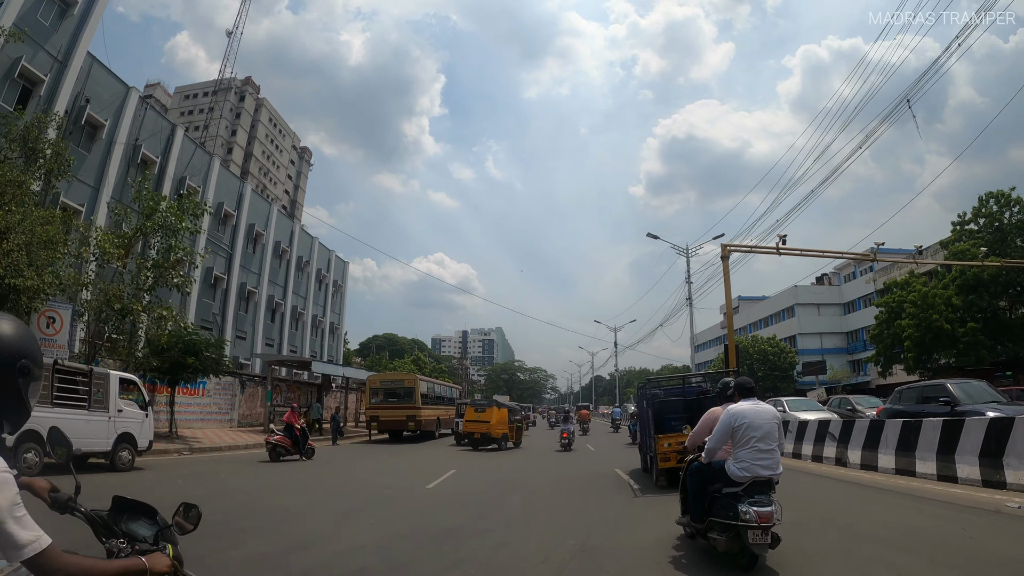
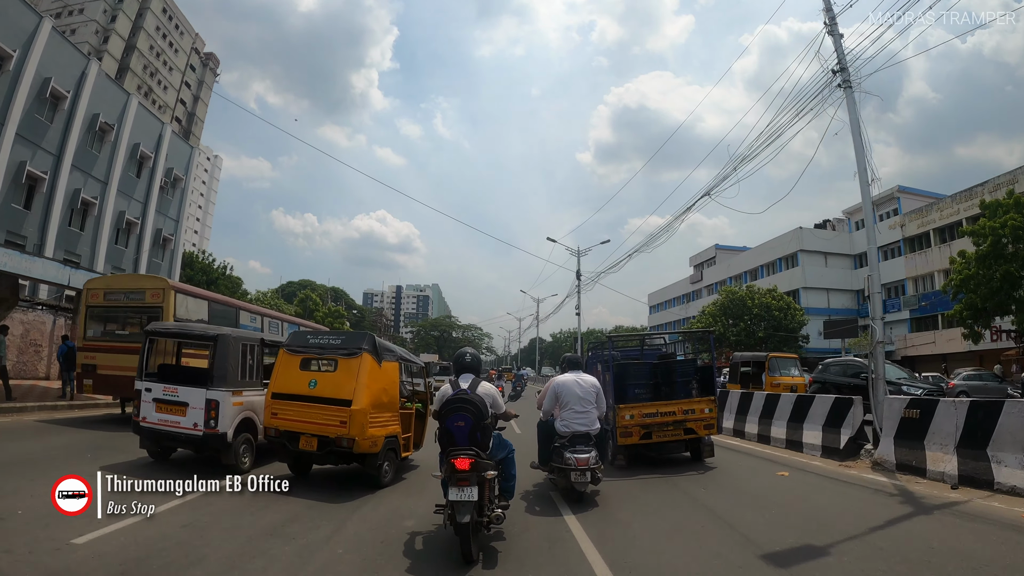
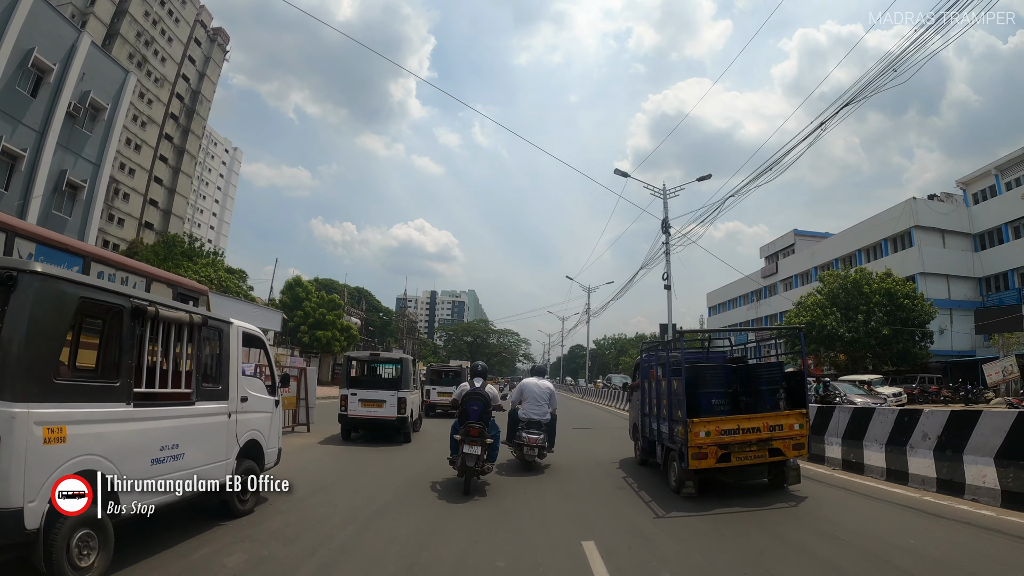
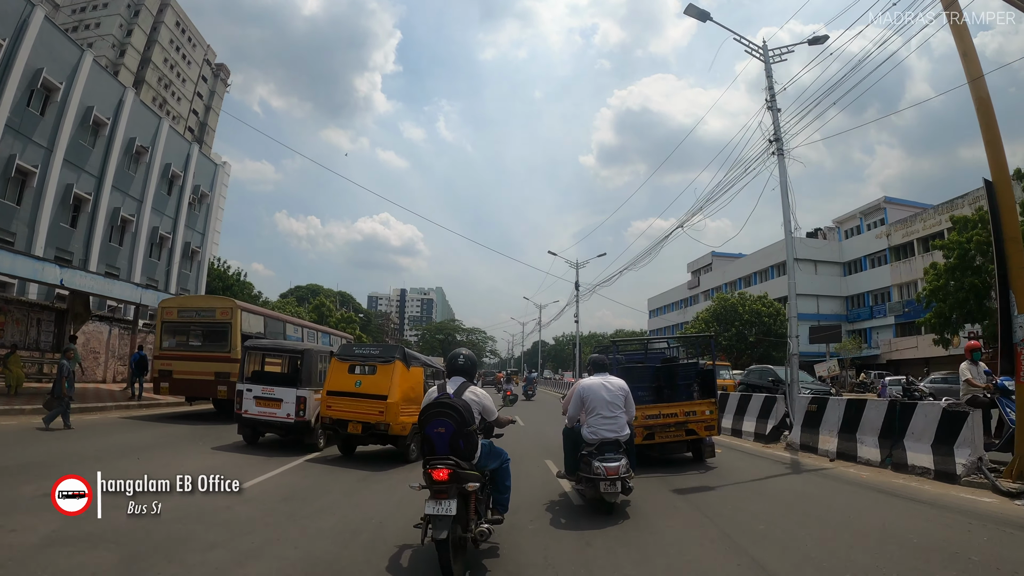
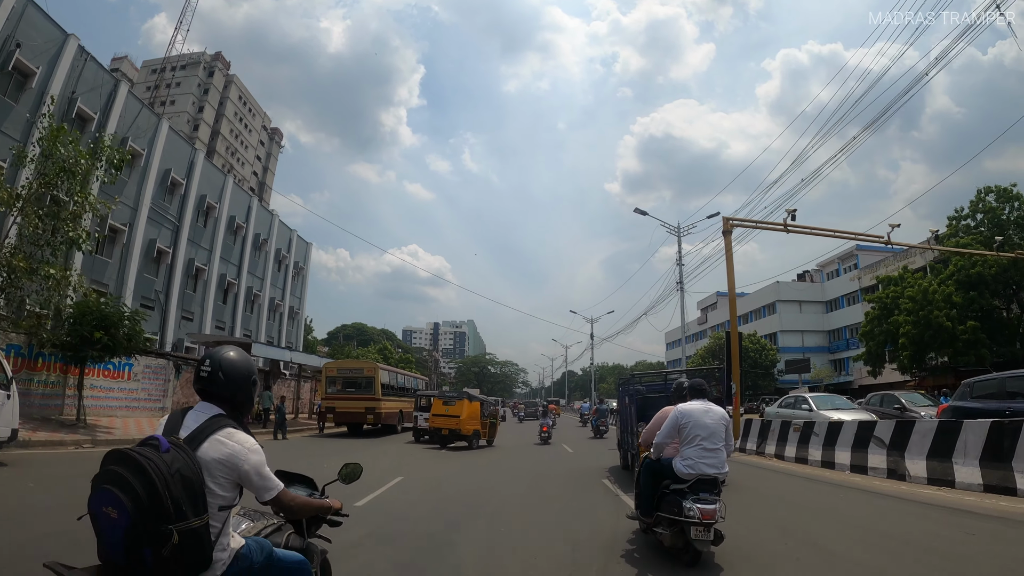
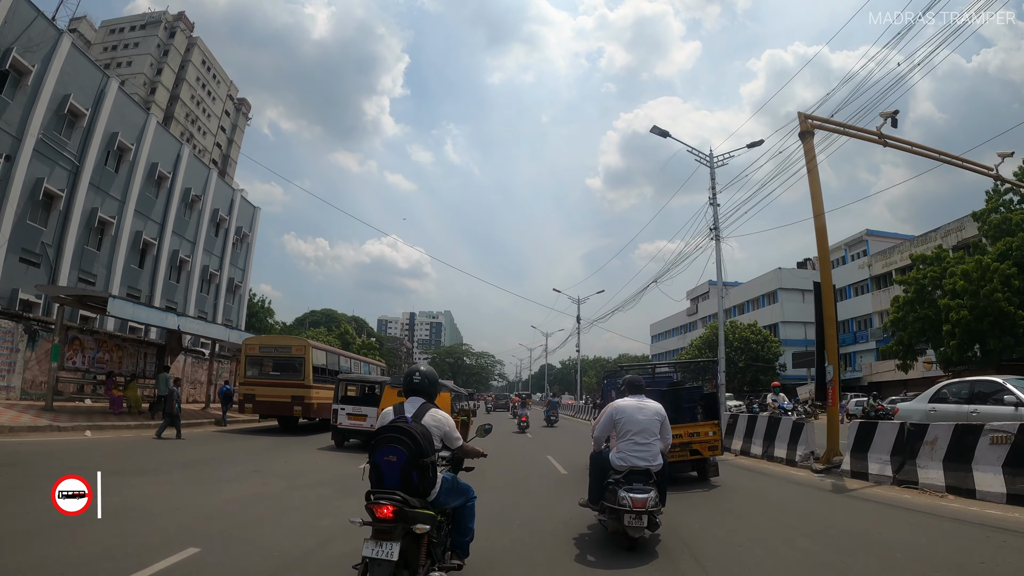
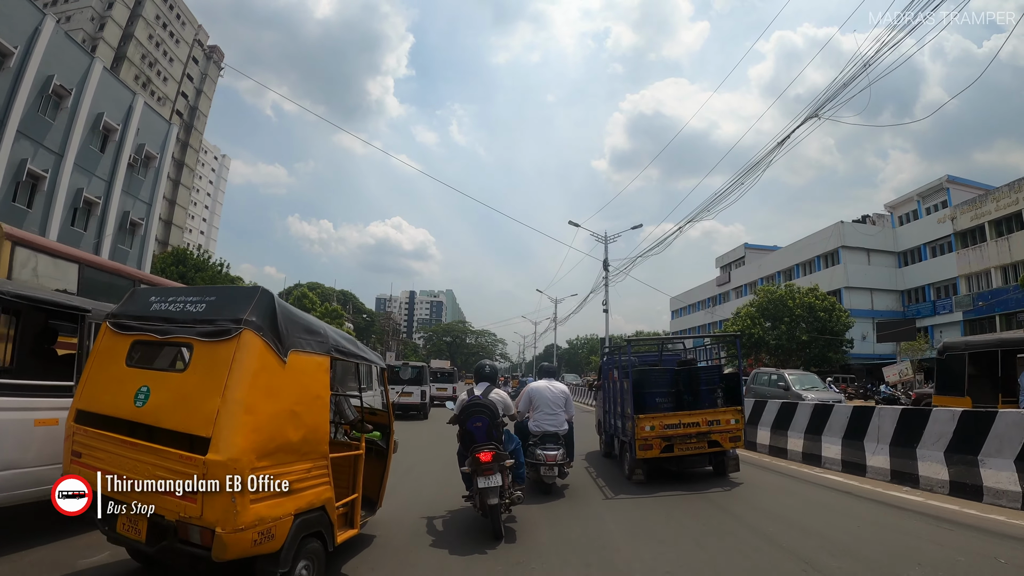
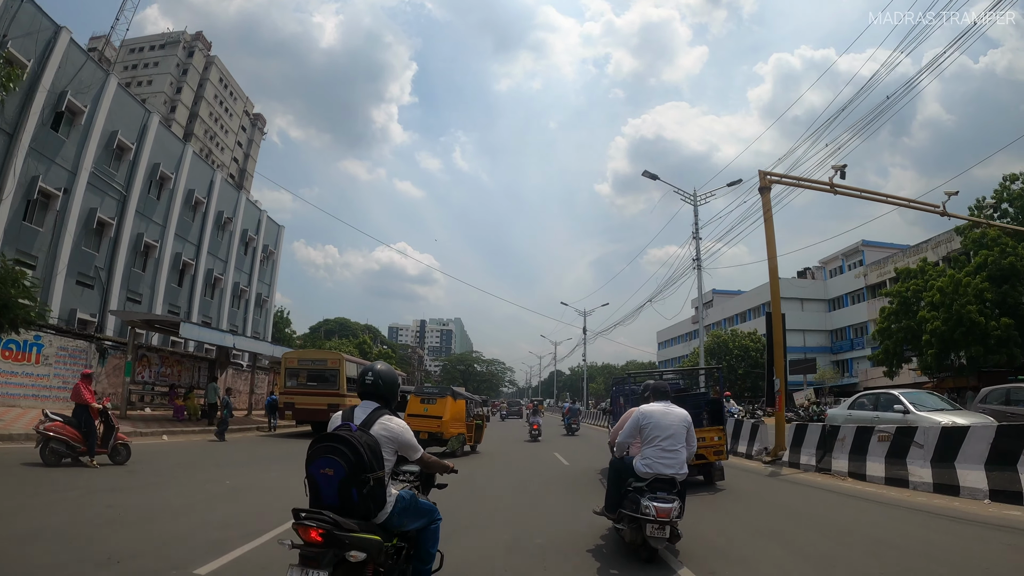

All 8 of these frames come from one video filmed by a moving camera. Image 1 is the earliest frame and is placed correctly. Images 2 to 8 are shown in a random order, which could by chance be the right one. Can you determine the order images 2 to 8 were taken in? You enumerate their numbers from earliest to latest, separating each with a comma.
5, 8, 6, 4, 2, 7, 3
